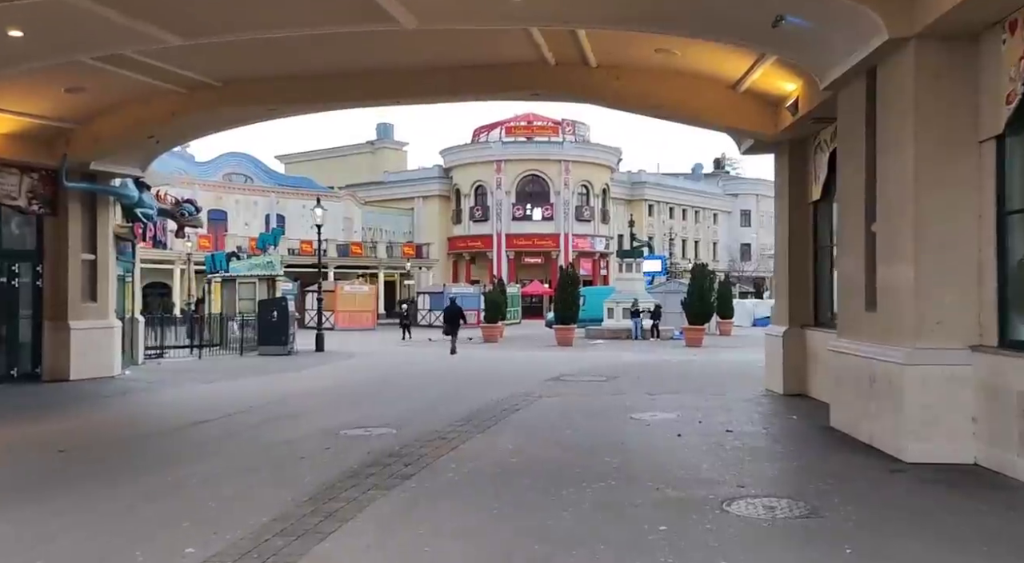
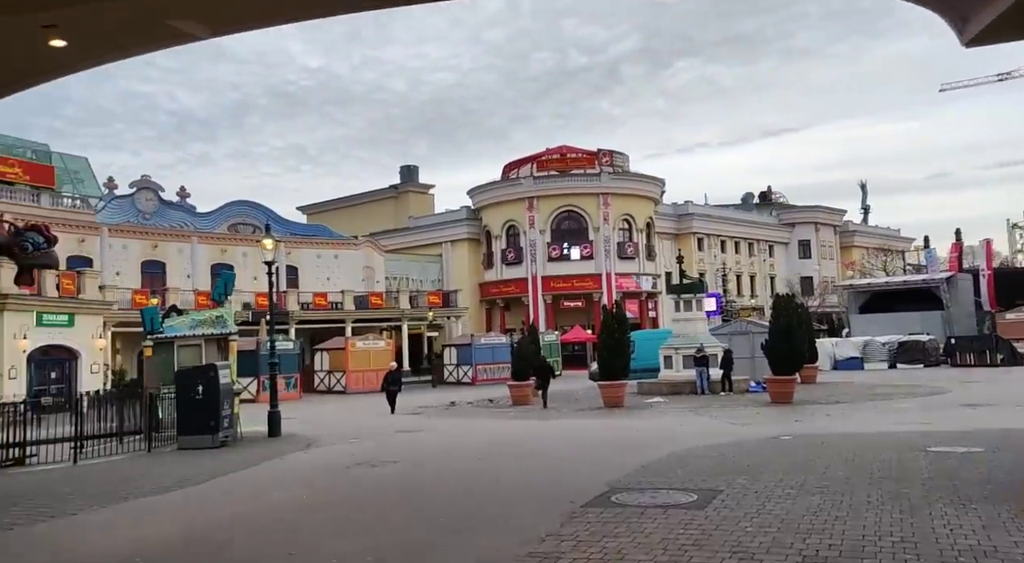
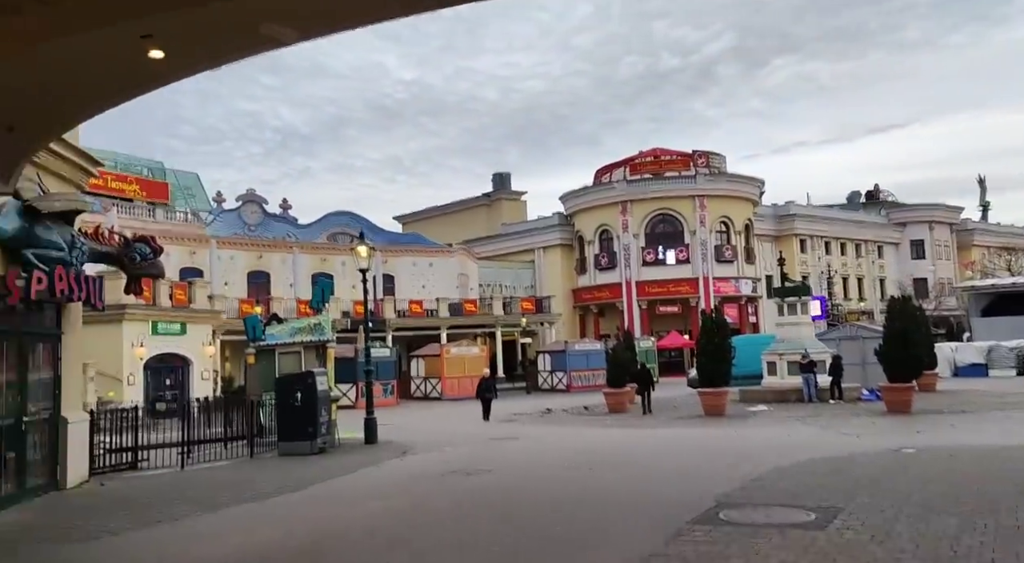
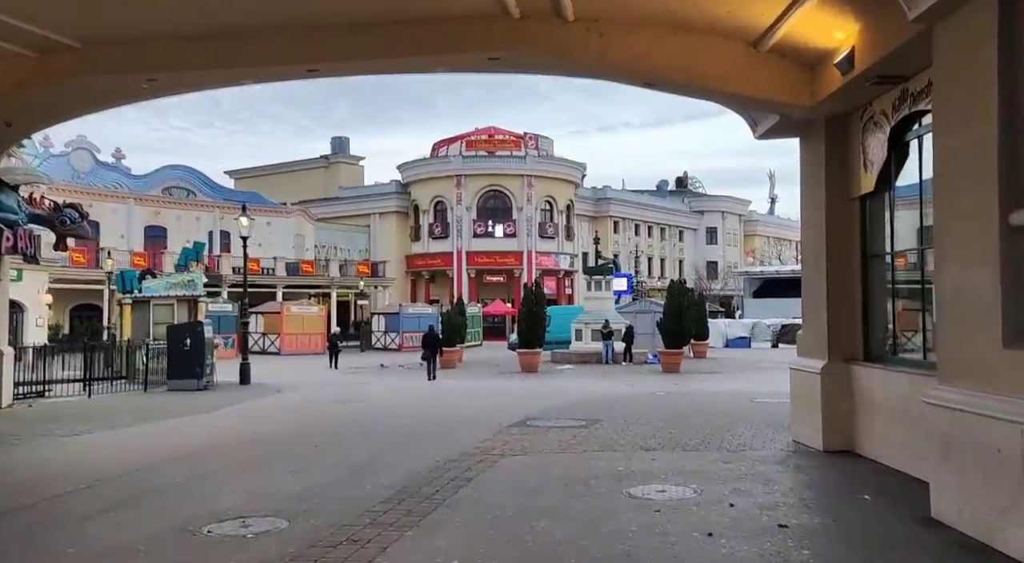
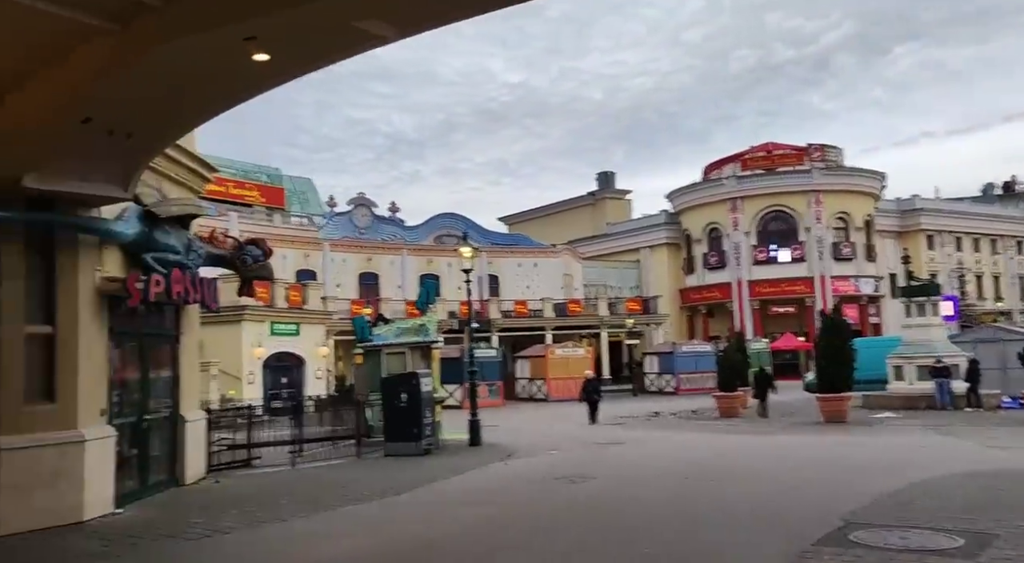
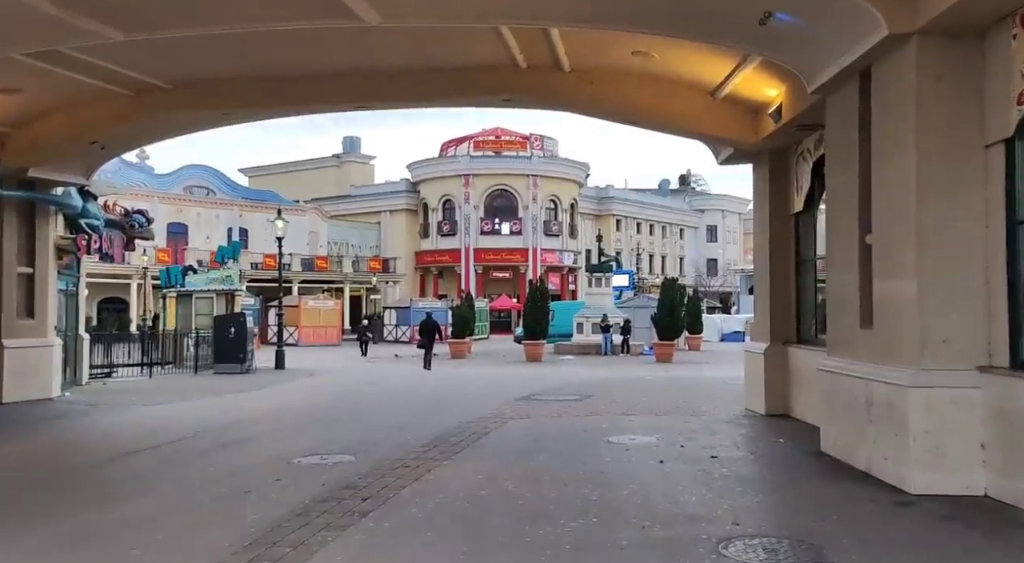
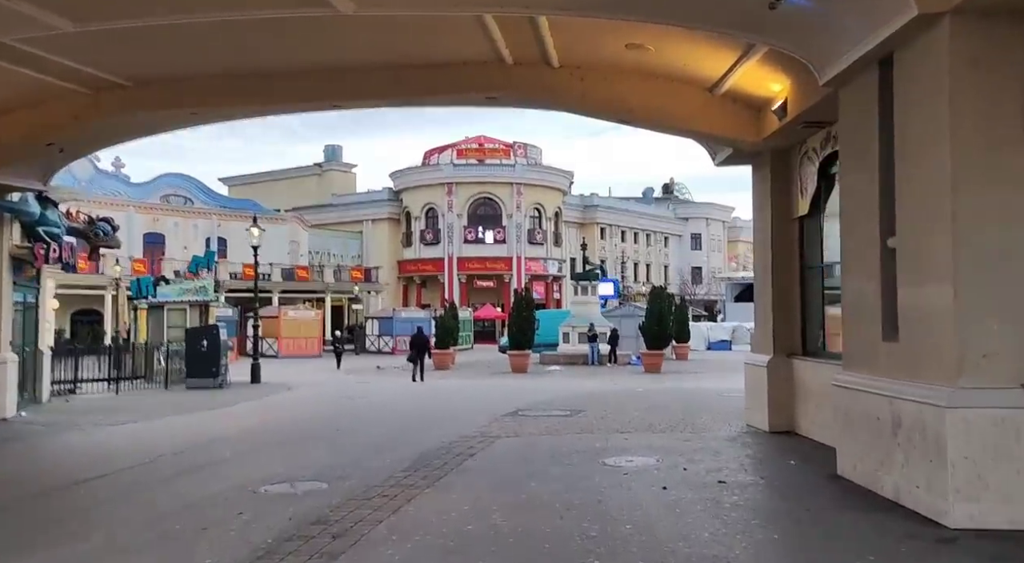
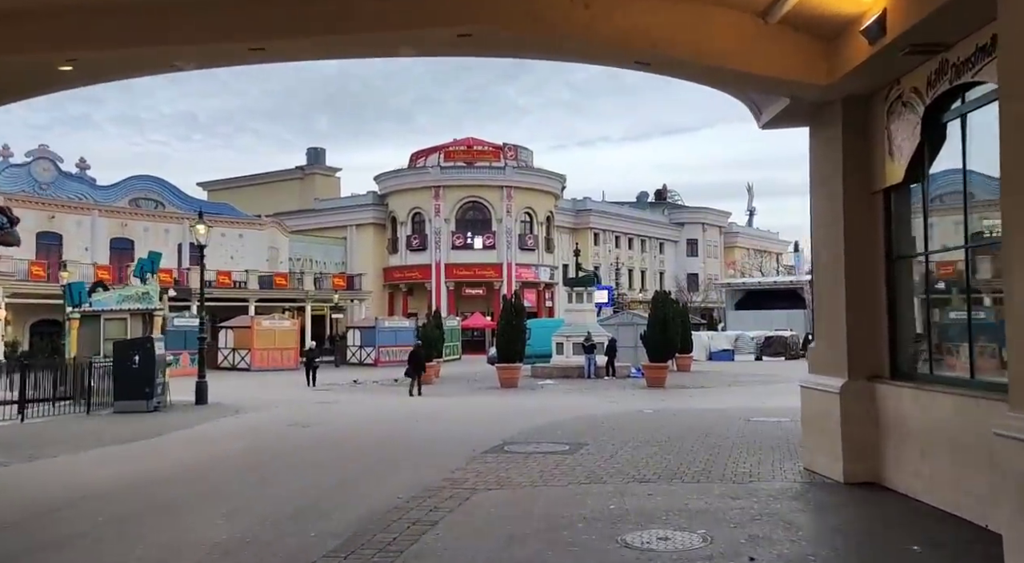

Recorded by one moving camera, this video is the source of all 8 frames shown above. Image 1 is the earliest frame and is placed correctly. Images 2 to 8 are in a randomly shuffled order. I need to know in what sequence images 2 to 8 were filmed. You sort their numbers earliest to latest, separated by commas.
6, 7, 4, 8, 2, 3, 5
